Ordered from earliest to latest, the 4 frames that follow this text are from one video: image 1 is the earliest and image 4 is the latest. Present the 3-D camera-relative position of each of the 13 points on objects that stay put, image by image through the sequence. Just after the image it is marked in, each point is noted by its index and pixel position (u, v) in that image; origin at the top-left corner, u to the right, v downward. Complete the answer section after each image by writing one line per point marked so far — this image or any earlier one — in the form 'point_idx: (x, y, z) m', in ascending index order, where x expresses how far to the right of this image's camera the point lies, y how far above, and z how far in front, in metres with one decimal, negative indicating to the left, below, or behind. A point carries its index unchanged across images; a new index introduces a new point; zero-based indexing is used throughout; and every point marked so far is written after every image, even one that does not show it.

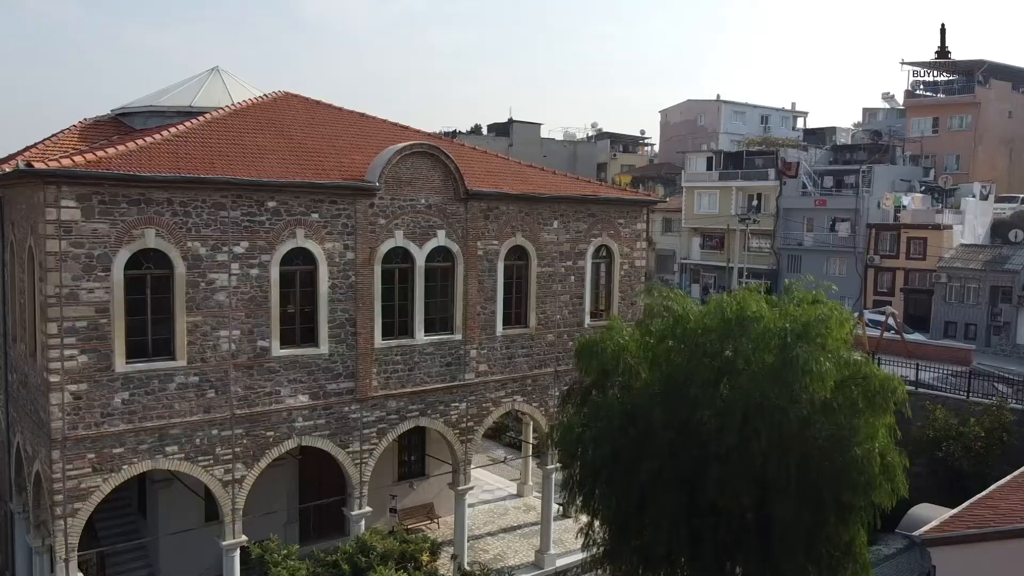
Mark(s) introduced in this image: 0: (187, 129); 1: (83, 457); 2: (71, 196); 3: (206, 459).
0: (-5.9, +2.9, +14.6) m
1: (-6.4, -2.5, +11.8) m
2: (-6.4, +1.3, +11.5) m
3: (-5.0, -2.8, +13.0) m
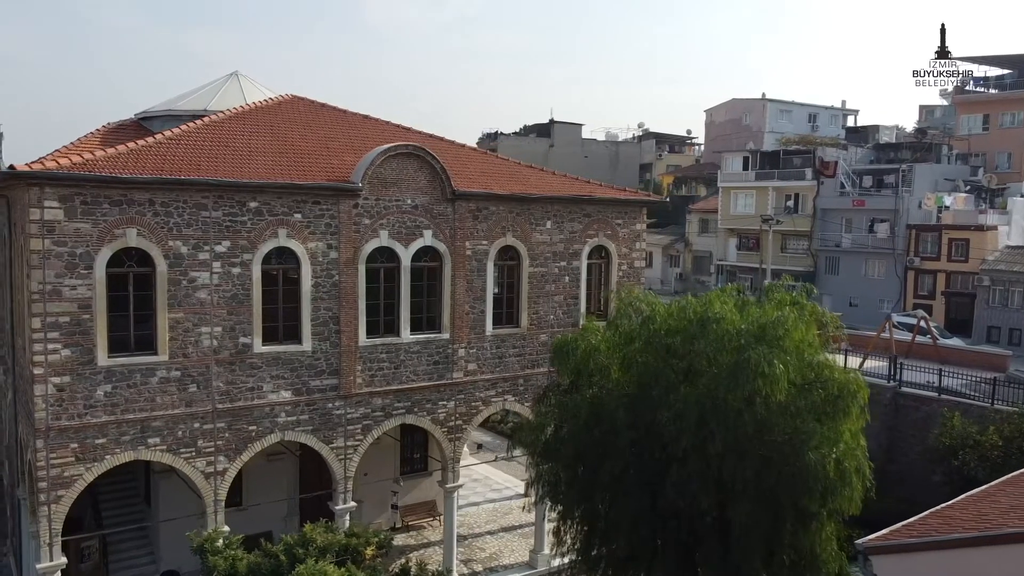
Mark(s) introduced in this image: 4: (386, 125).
0: (-6.2, +3.0, +15.1) m
1: (-6.9, -2.5, +12.4) m
2: (-6.9, +1.4, +12.0) m
3: (-5.5, -2.7, +13.4) m
4: (-3.0, +3.9, +19.1) m
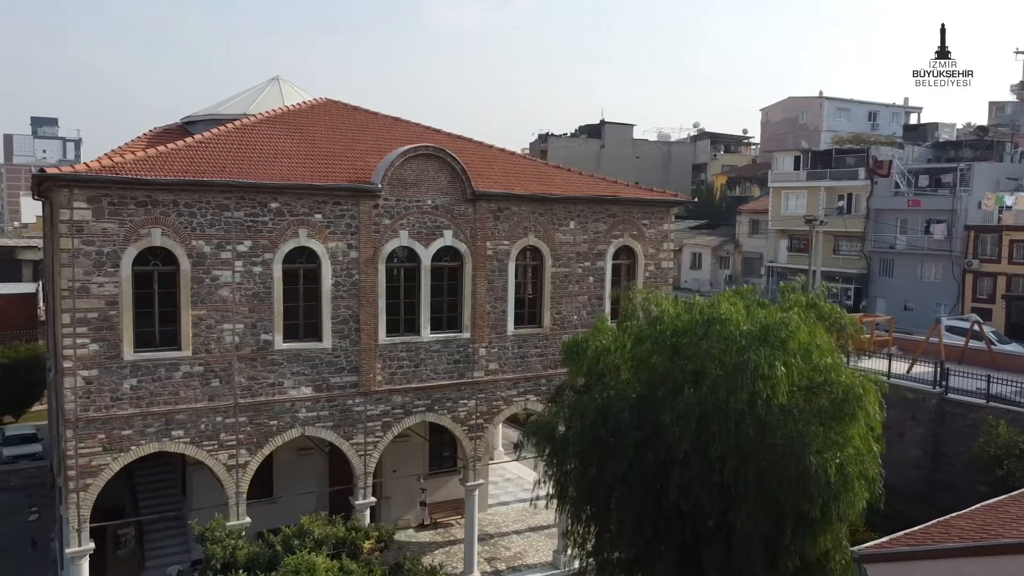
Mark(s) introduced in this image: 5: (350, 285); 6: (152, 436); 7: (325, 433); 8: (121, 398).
0: (-5.9, +3.0, +15.6) m
1: (-6.8, -2.4, +12.9) m
2: (-6.8, +1.4, +12.6) m
3: (-5.3, -2.7, +13.9) m
4: (-2.4, +3.9, +19.4) m
5: (-3.0, 0.0, +14.9) m
6: (-6.1, -2.5, +13.4) m
7: (-3.5, -2.7, +14.9) m
8: (-6.4, -1.8, +13.1) m
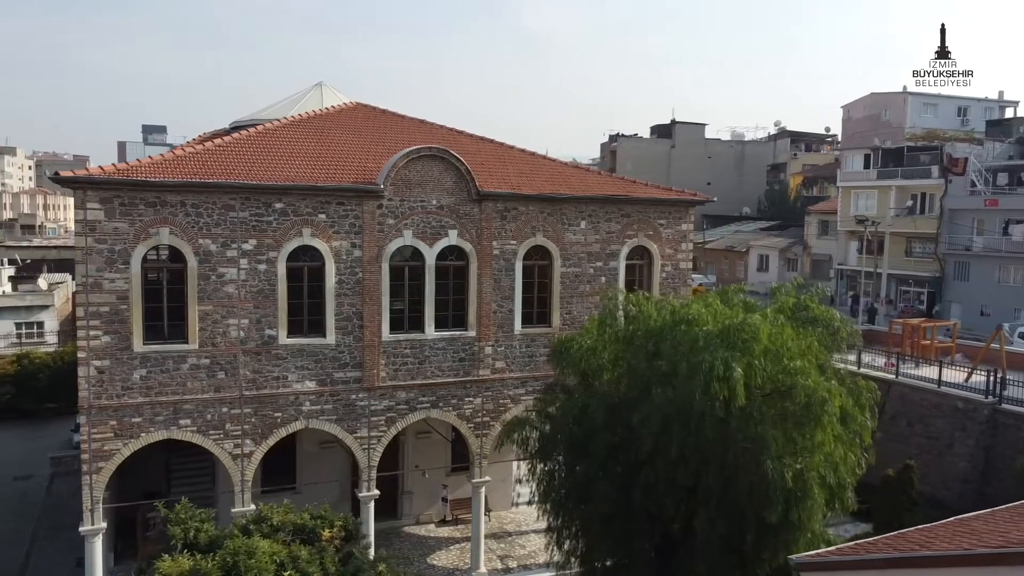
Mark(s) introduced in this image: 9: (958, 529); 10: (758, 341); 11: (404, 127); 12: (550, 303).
0: (-5.8, +3.0, +16.3) m
1: (-7.0, -2.3, +13.8) m
2: (-7.0, +1.5, +13.4) m
3: (-5.4, -2.7, +14.5) m
4: (-1.9, +4.0, +19.7) m
5: (-3.1, +0.1, +15.4) m
6: (-6.2, -2.4, +14.1) m
7: (-3.5, -2.7, +15.4) m
8: (-6.6, -1.7, +13.9) m
9: (+4.8, -2.6, +8.4) m
10: (+3.3, -0.7, +10.4) m
11: (-2.6, +3.9, +19.1) m
12: (+0.8, -0.3, +17.3) m
